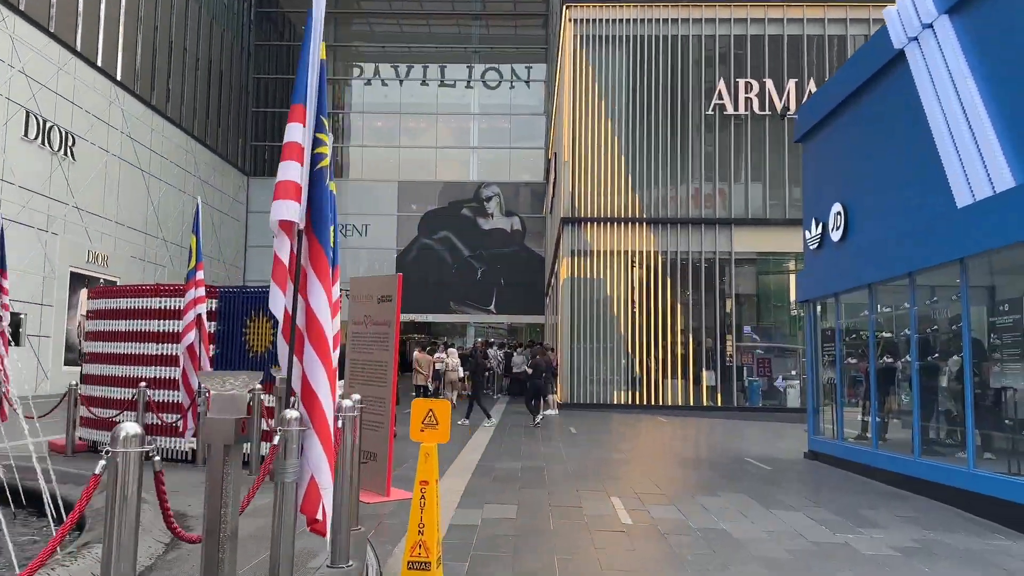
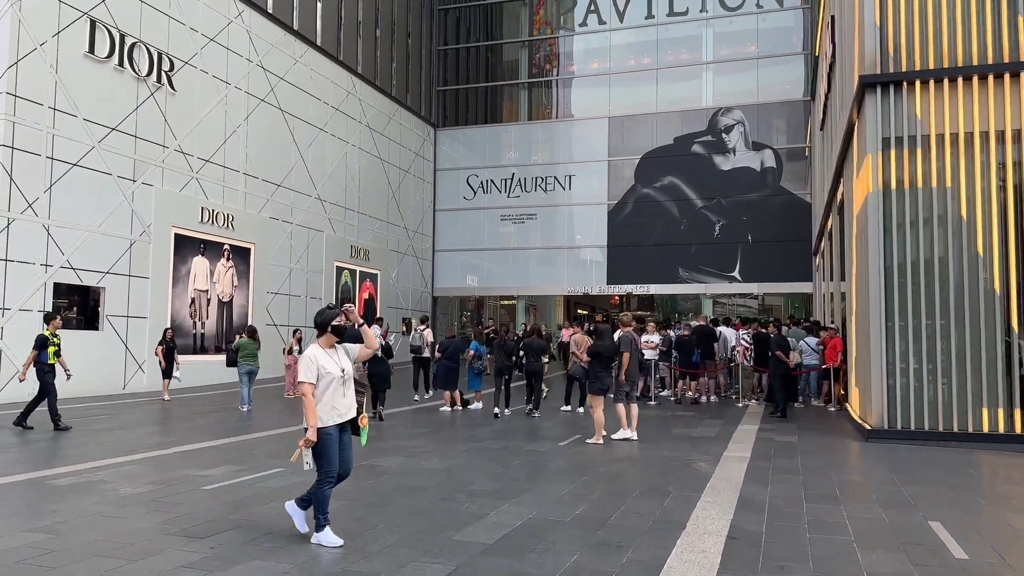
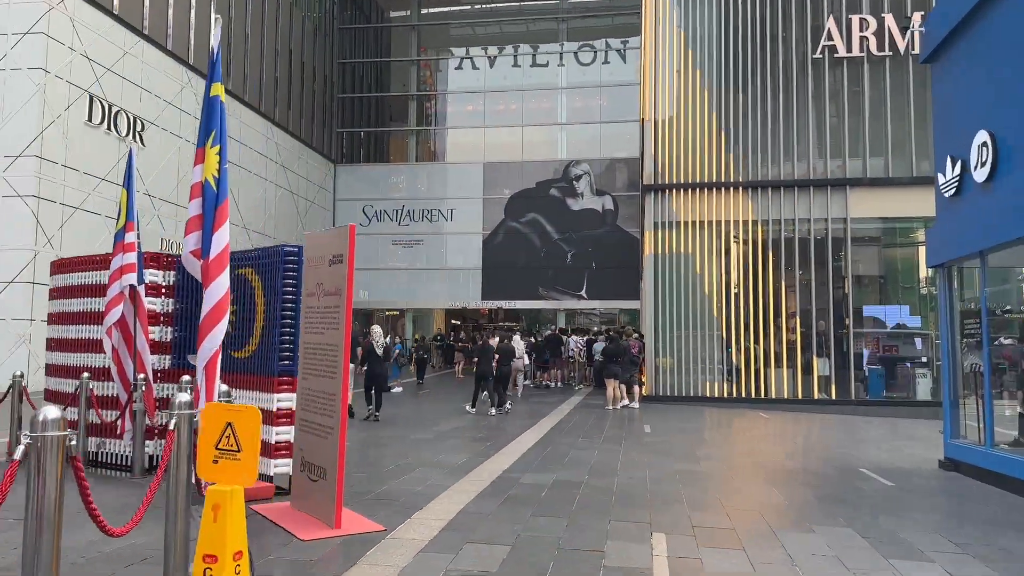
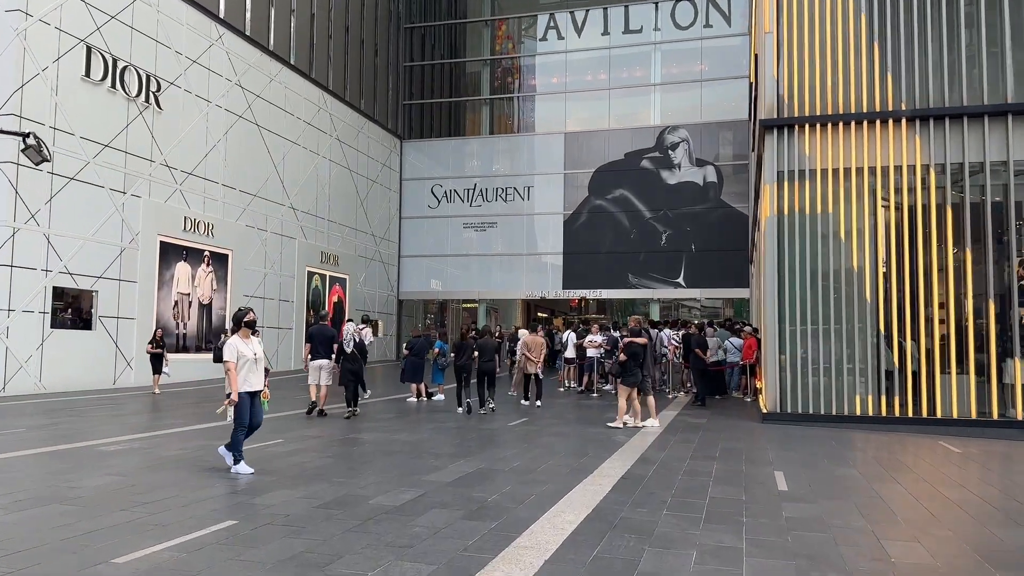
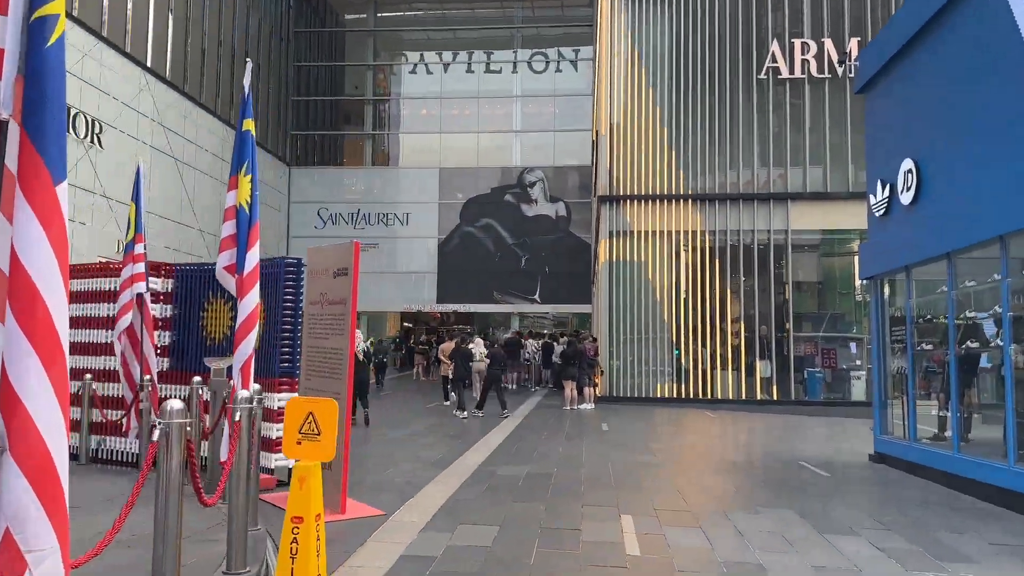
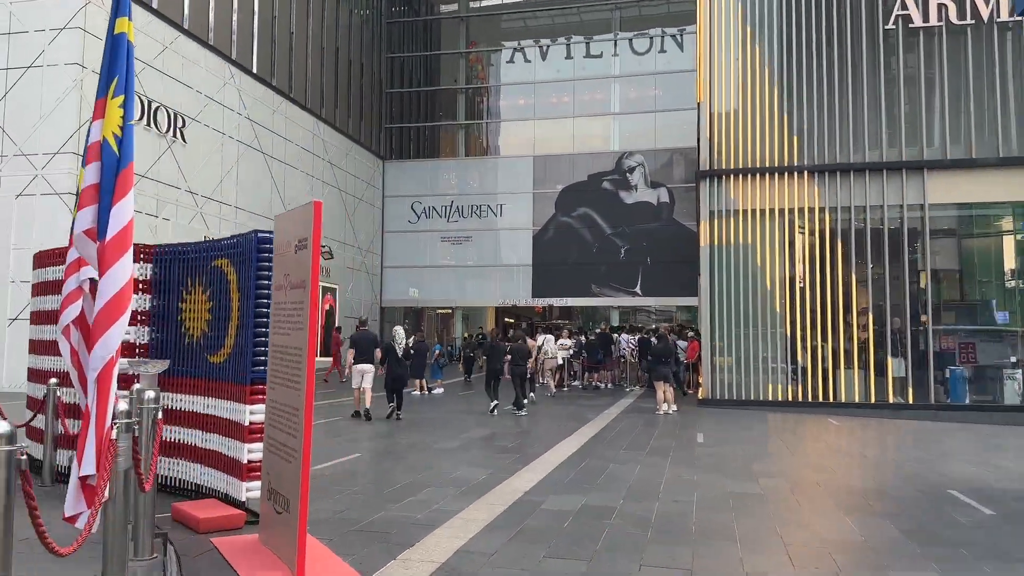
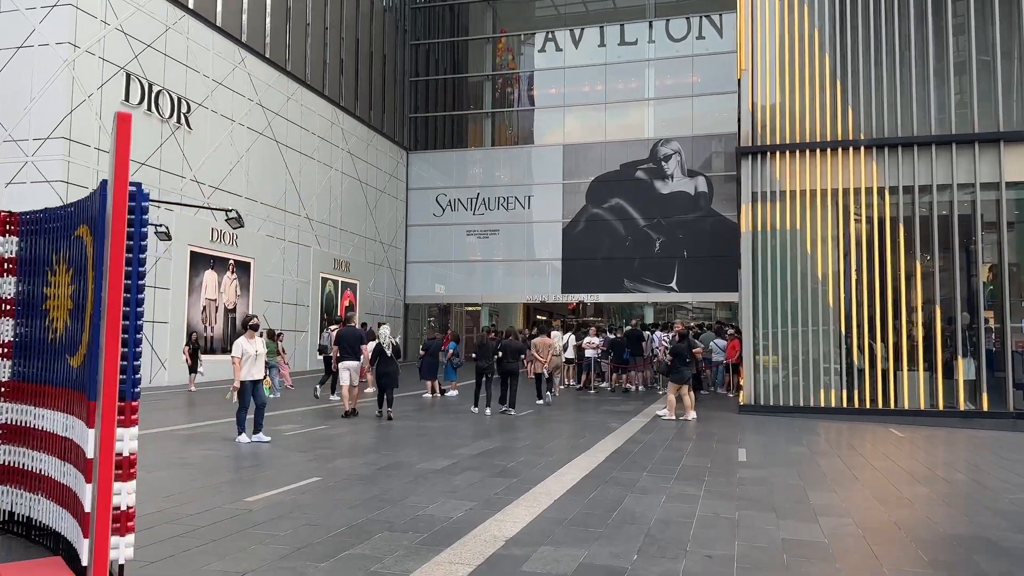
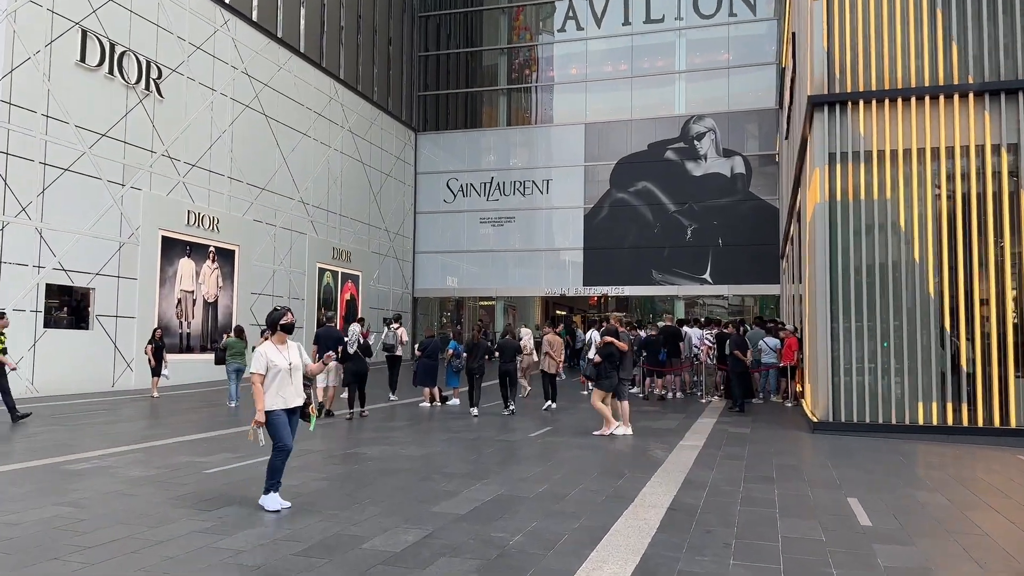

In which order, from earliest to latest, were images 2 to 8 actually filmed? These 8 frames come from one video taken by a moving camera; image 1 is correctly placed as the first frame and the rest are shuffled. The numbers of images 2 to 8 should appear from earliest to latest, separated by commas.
5, 3, 6, 7, 4, 8, 2
